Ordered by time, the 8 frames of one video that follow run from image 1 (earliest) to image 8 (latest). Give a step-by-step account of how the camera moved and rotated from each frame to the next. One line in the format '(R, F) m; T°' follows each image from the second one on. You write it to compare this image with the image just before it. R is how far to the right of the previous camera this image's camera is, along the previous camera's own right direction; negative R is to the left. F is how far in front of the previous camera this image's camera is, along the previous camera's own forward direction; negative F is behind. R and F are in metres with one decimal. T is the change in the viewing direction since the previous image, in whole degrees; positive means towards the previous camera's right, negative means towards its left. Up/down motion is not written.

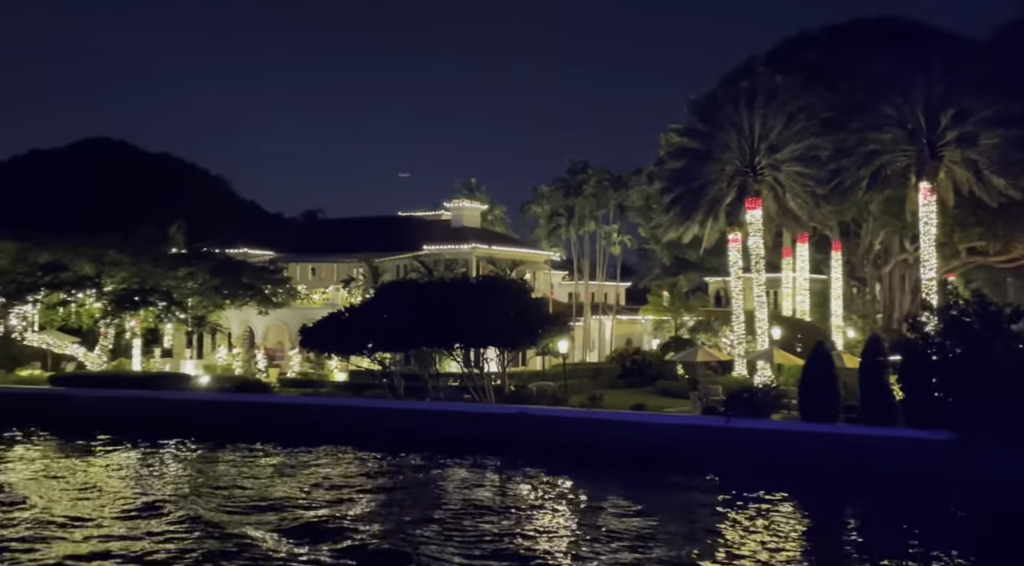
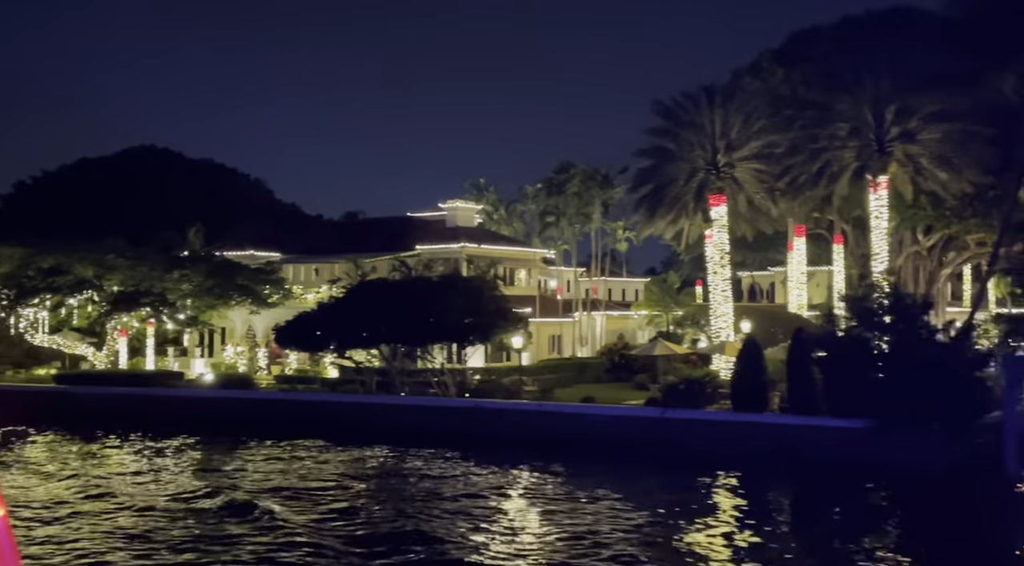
(+2.9, -1.1) m; -3°
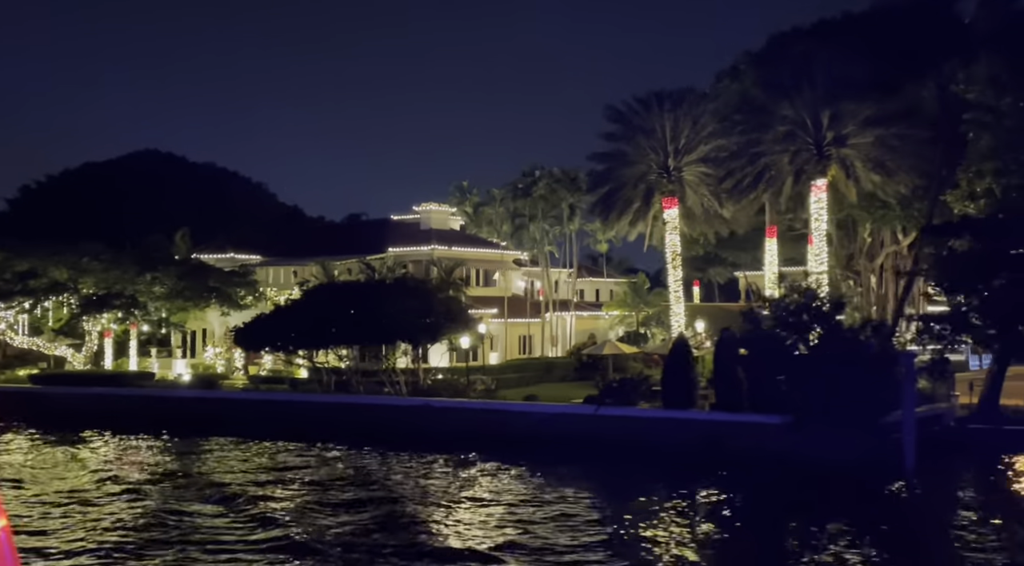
(+2.0, -0.9) m; -1°
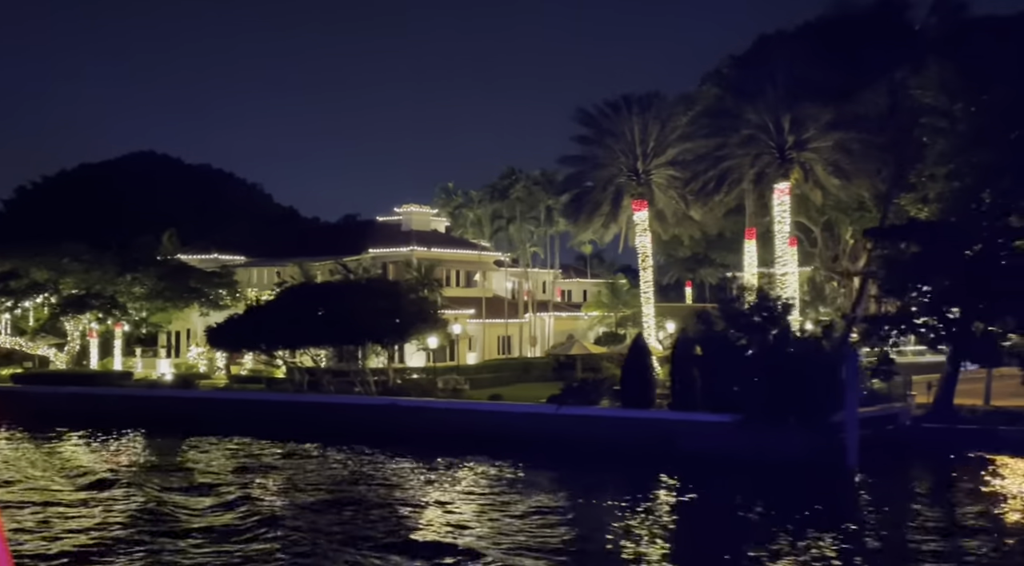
(+1.0, -0.5) m; 0°
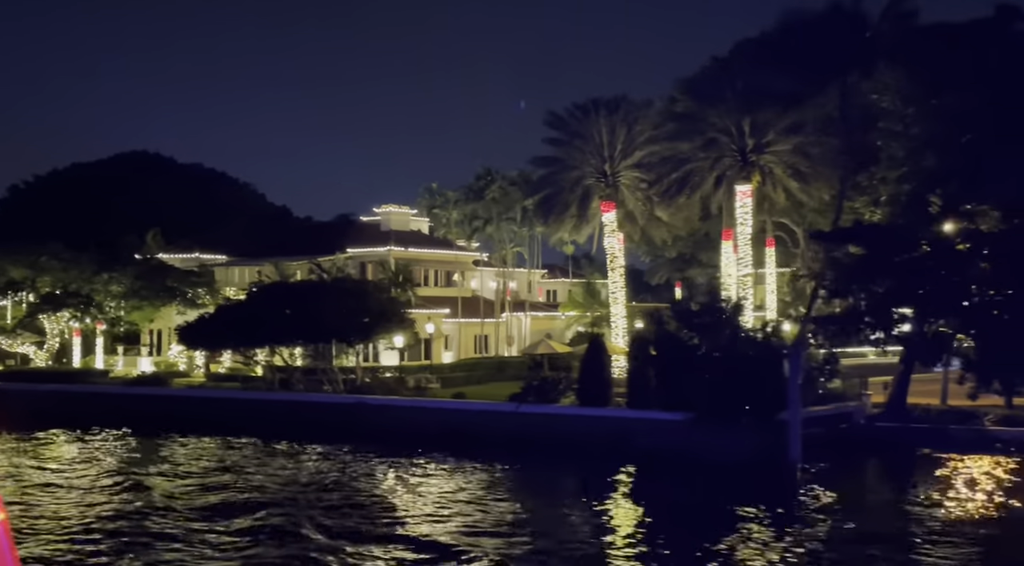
(+1.0, -0.5) m; 0°
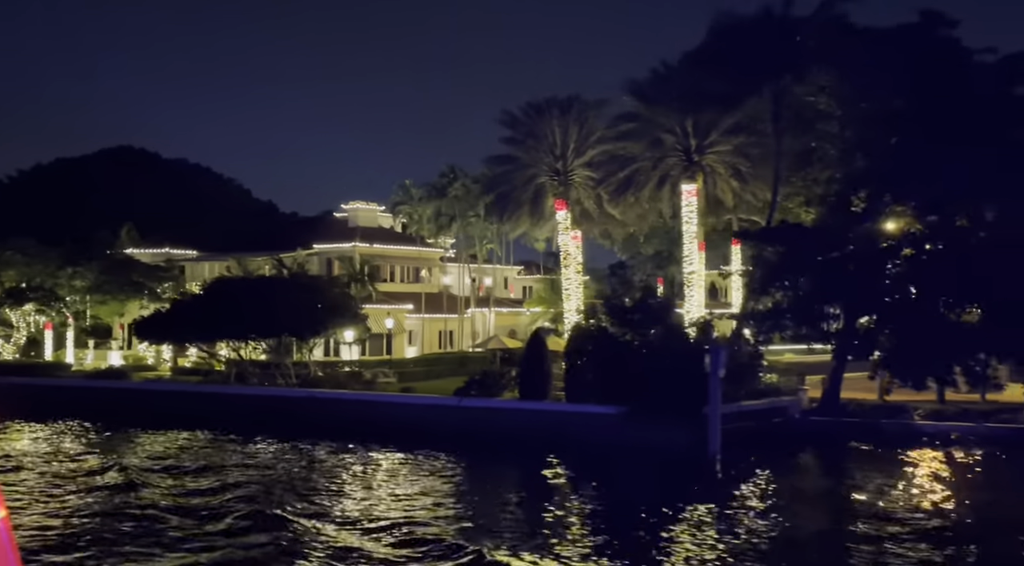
(+1.4, -0.6) m; 0°
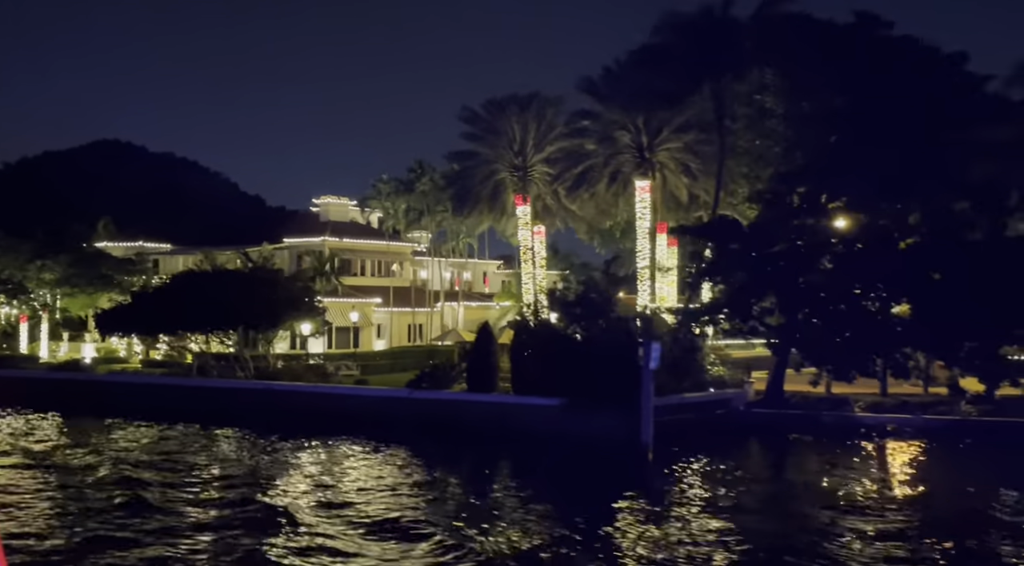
(+1.3, -0.5) m; 0°
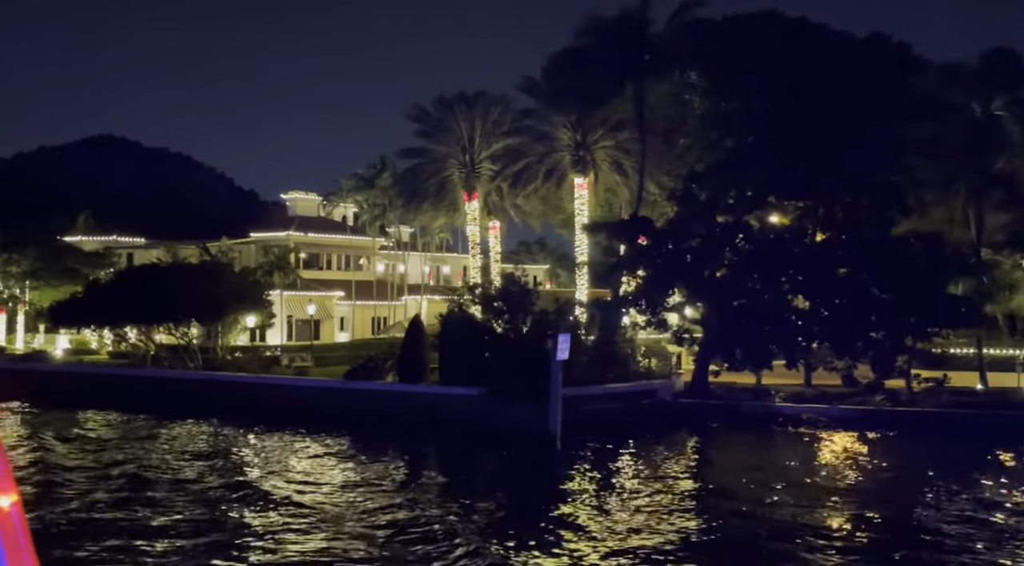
(+2.2, -1.0) m; 0°
